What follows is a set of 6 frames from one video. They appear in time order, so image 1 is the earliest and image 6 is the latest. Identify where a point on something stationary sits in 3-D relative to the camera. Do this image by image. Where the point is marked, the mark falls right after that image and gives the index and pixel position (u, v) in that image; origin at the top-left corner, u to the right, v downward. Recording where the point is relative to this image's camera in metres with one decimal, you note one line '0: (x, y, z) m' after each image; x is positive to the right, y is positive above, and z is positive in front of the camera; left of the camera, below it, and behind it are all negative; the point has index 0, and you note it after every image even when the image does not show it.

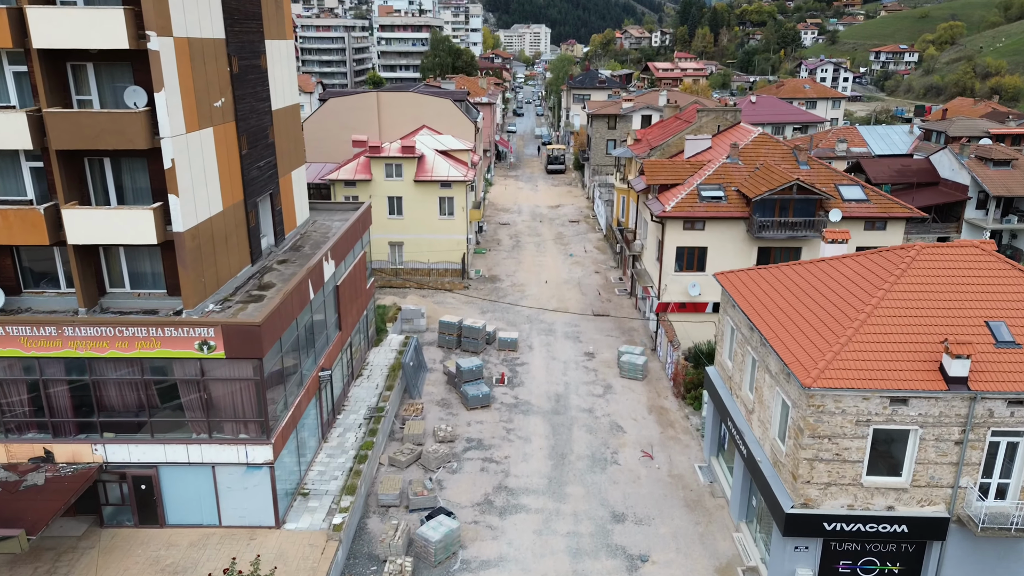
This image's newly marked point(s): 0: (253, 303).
0: (-6.6, -0.4, +17.6) m
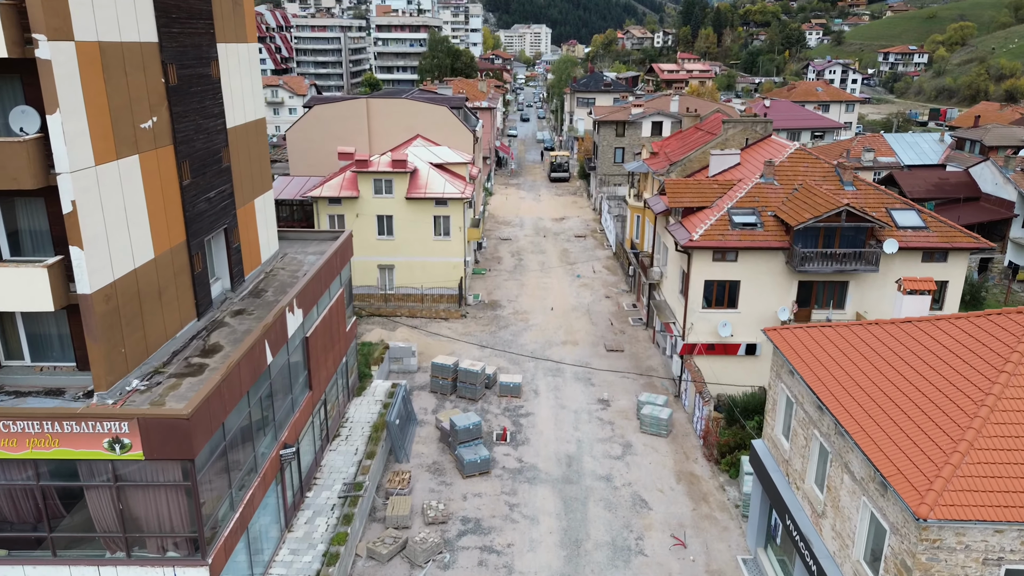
0: (-6.5, -1.8, +13.9) m
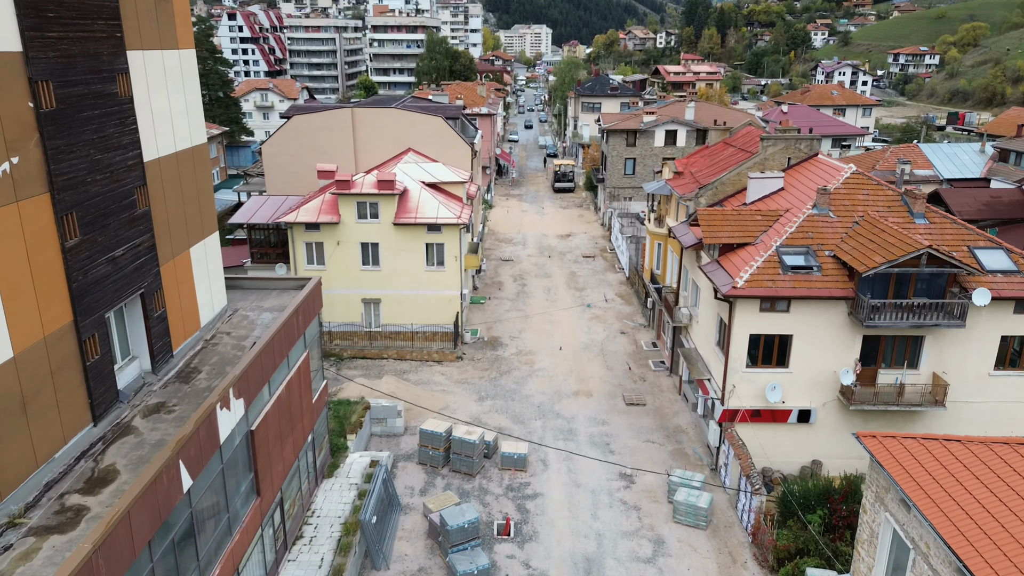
0: (-6.4, -3.5, +9.7) m
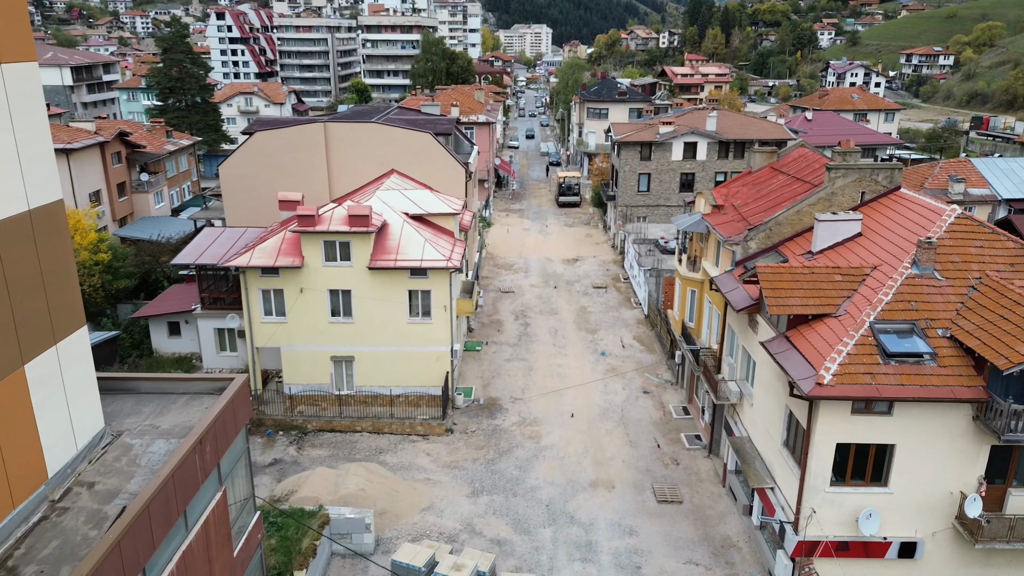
0: (-6.3, -5.5, +4.3) m
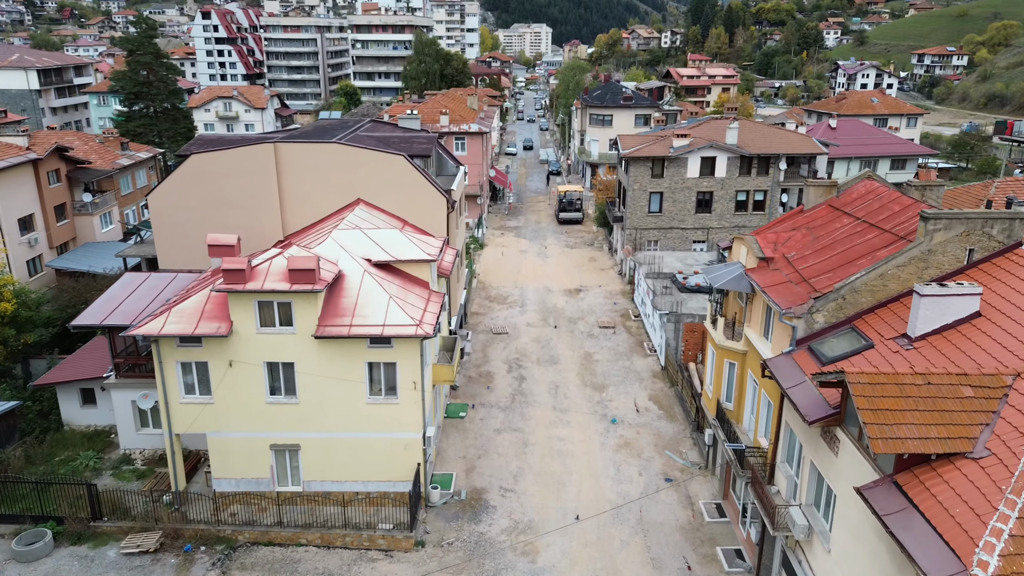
0: (-6.7, -7.5, -1.0) m
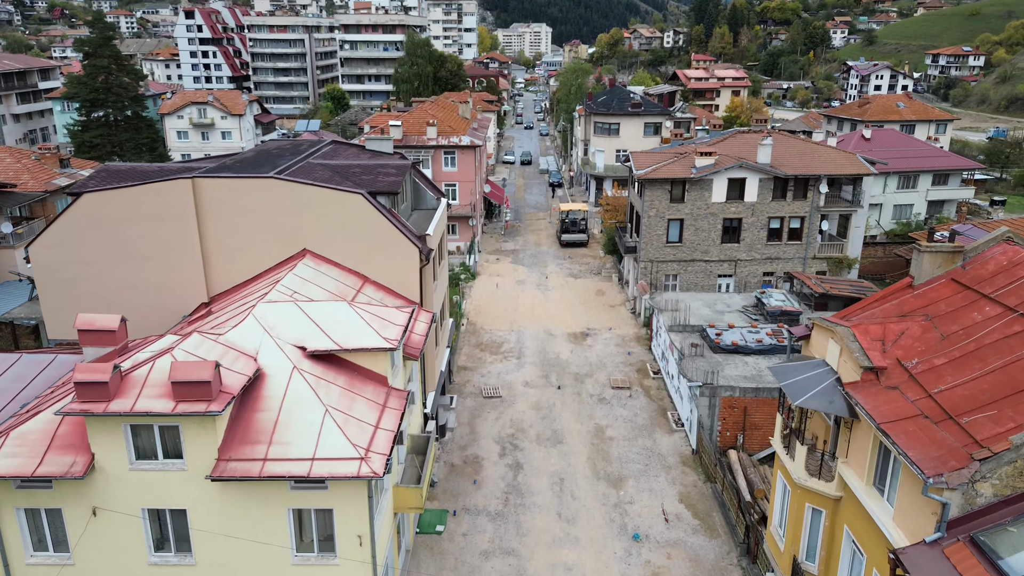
0: (-6.9, -9.7, -6.9) m
